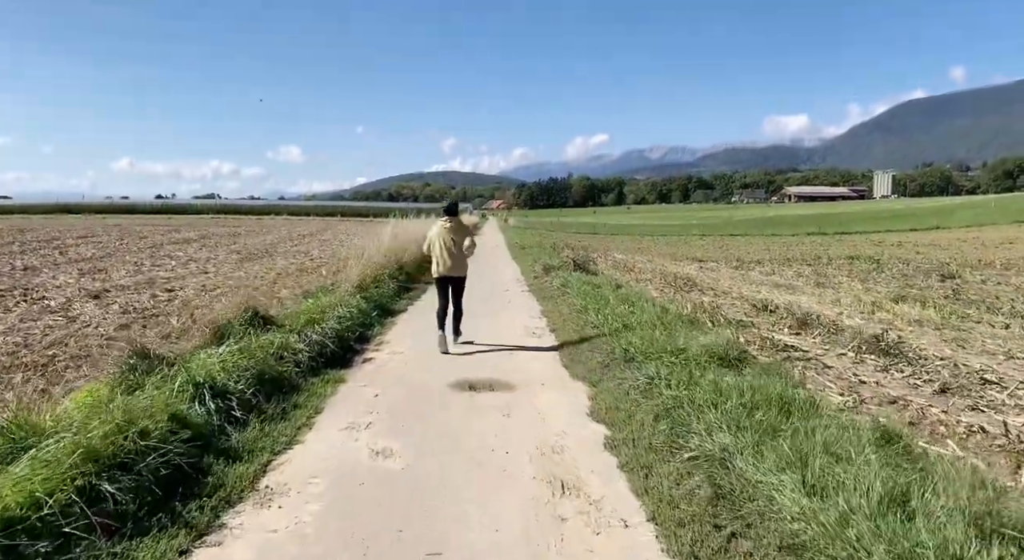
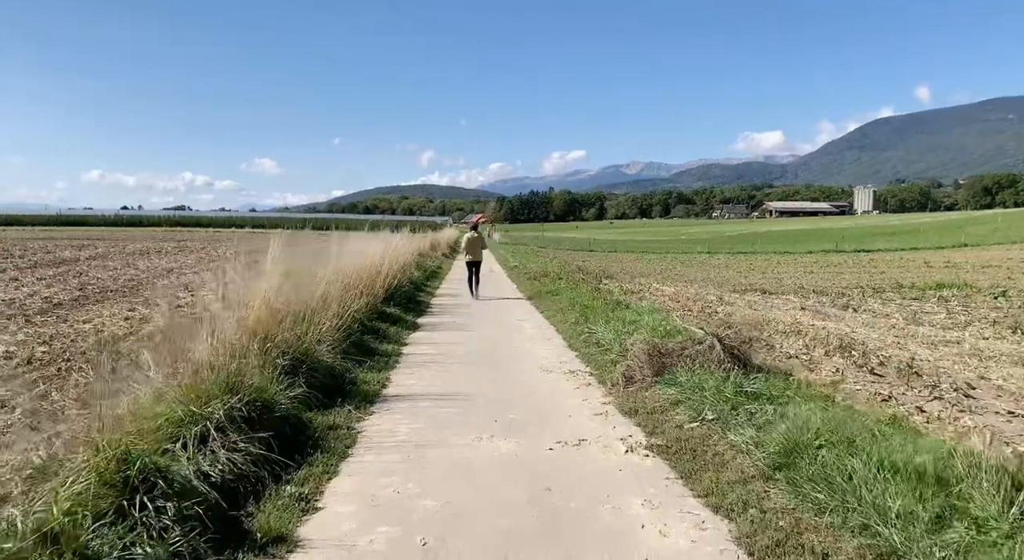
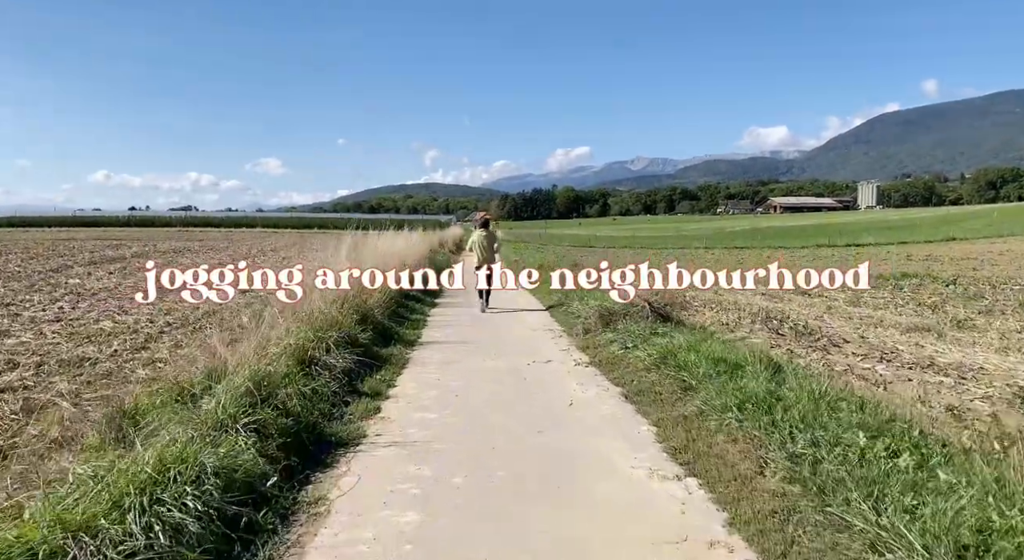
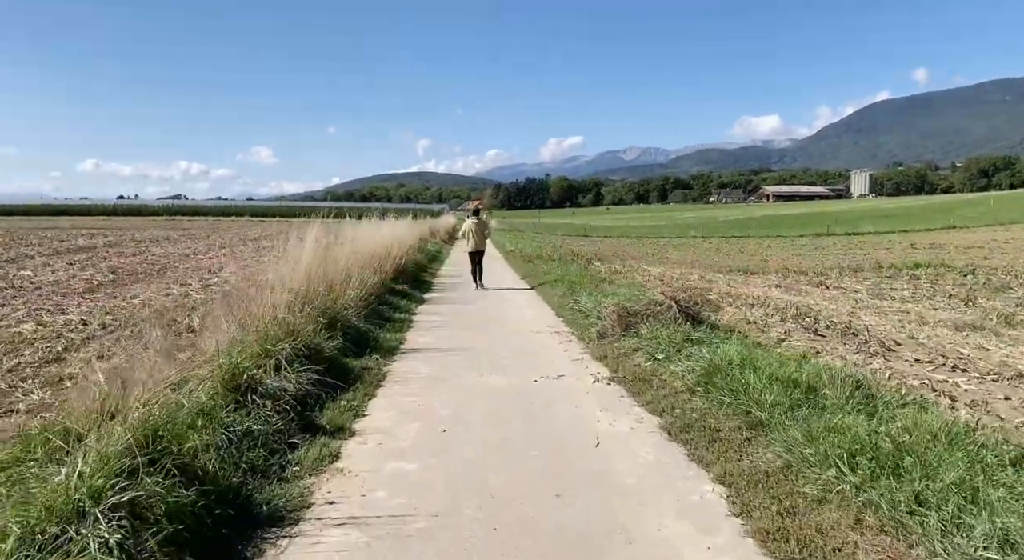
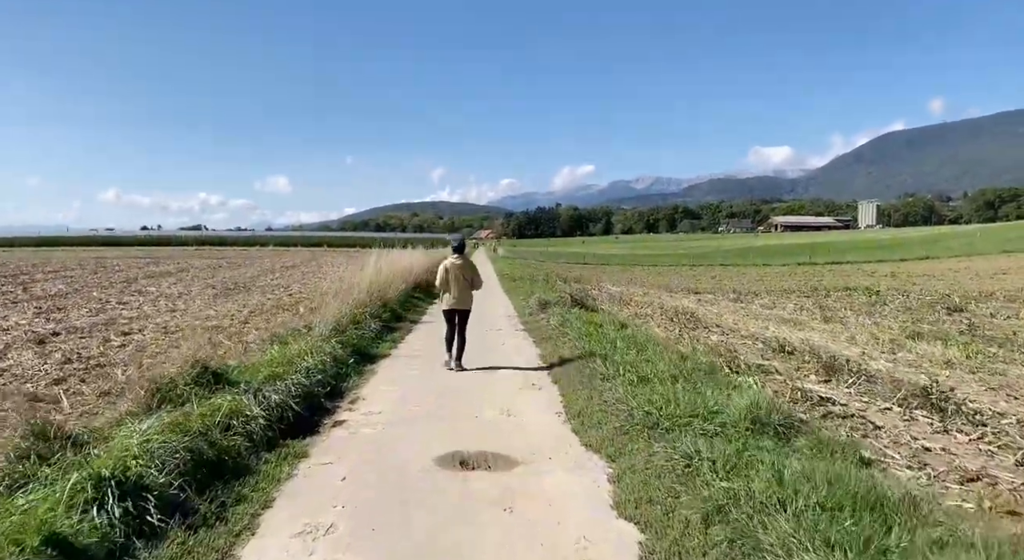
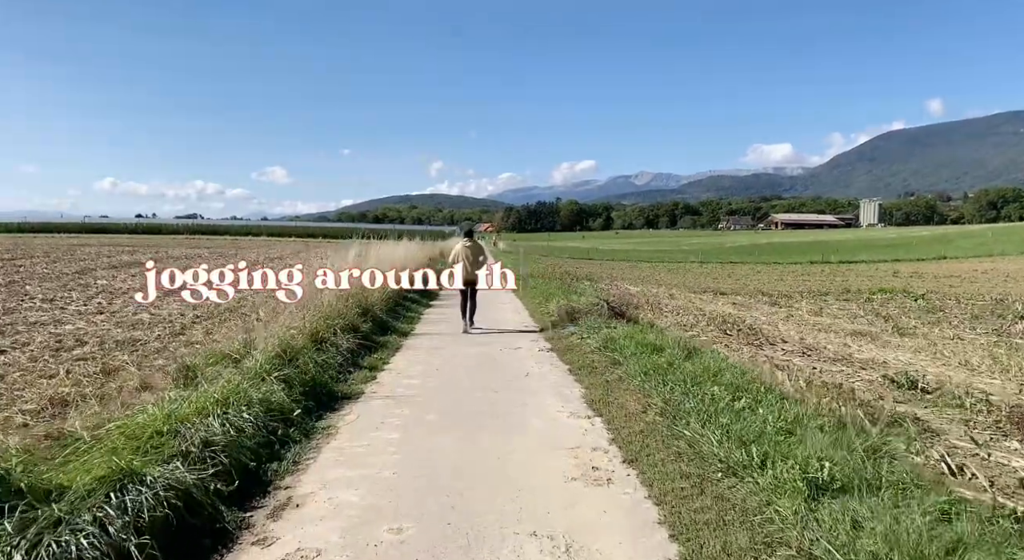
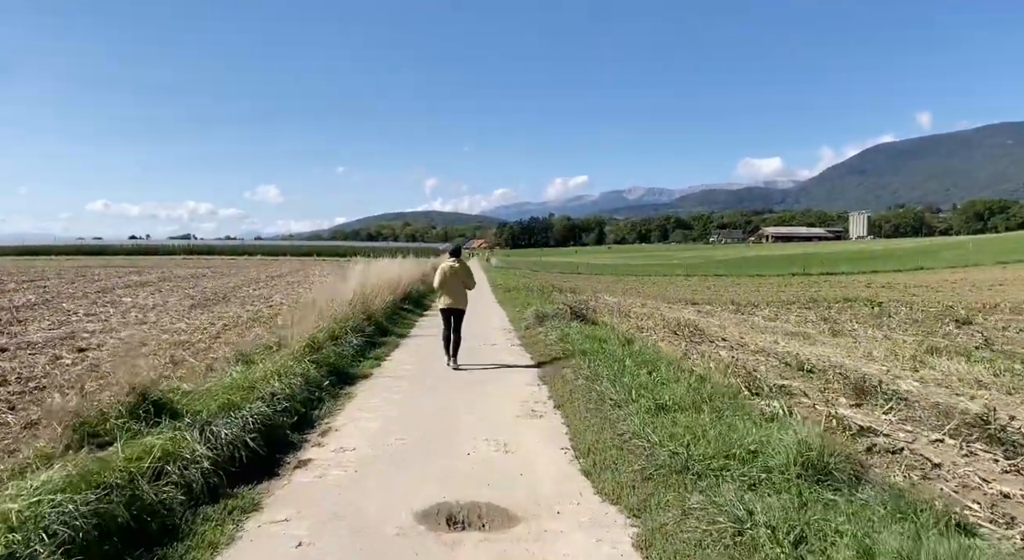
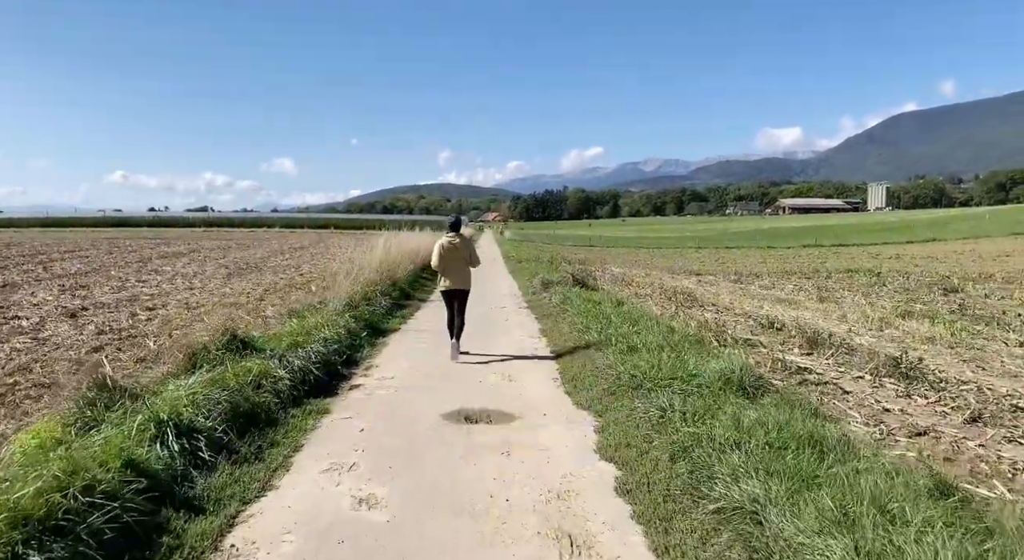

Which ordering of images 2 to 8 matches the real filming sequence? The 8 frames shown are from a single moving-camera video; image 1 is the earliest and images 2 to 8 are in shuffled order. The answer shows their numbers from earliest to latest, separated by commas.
8, 5, 7, 6, 3, 4, 2
